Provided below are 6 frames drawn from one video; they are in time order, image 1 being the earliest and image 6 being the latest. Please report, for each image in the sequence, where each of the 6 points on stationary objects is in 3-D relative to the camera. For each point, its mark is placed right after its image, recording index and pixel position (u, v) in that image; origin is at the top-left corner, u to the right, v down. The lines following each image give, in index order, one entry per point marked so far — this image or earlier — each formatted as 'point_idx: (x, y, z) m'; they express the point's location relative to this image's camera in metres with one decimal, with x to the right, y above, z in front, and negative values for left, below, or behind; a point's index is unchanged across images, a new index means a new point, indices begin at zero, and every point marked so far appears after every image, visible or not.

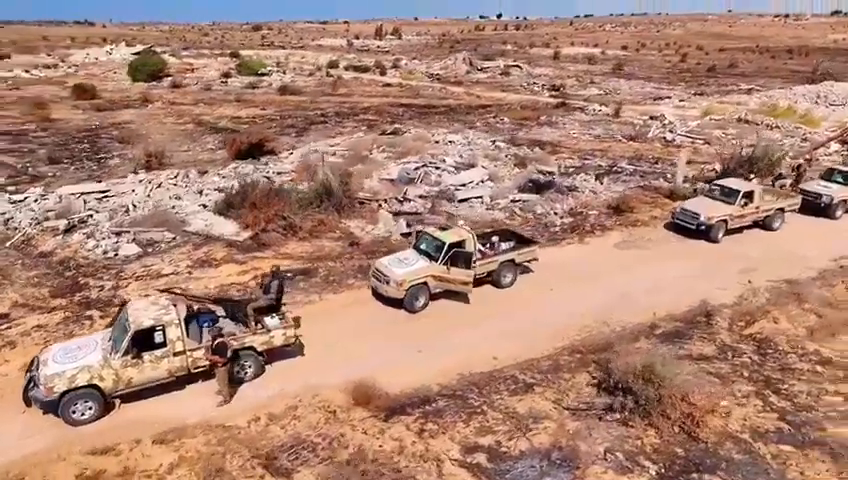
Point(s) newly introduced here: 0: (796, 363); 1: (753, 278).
0: (+7.0, -2.3, +11.1) m
1: (+8.6, -1.0, +15.3) m
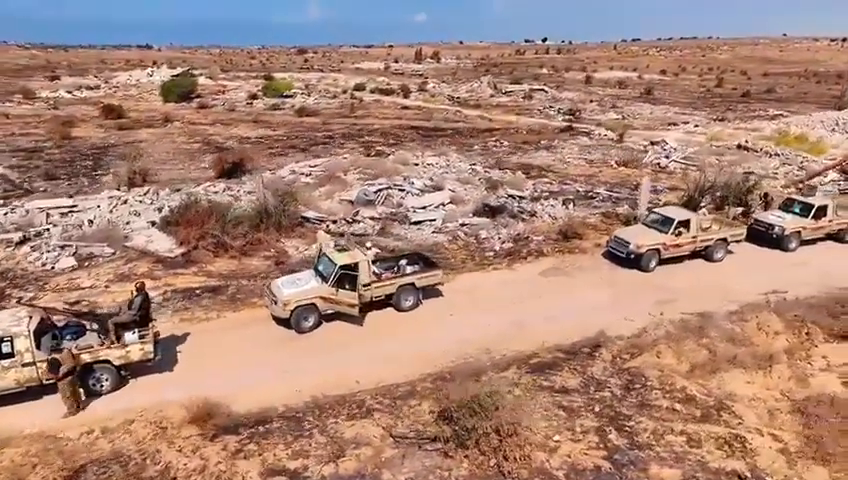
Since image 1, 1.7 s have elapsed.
0: (+4.2, -2.9, +10.7) m
1: (+6.1, -1.8, +14.8) m
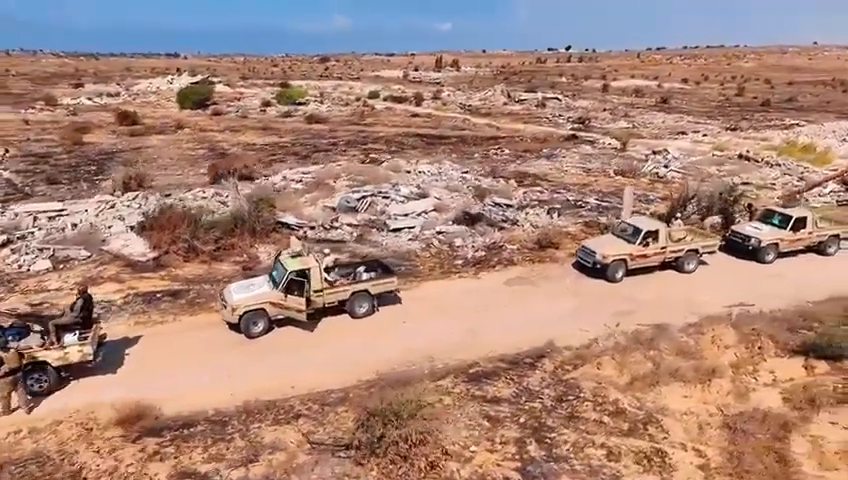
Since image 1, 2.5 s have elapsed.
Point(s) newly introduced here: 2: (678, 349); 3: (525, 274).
0: (+2.9, -3.1, +10.6) m
1: (+4.9, -2.0, +14.6) m
2: (+5.6, -2.4, +13.1) m
3: (+3.1, -1.1, +17.9) m
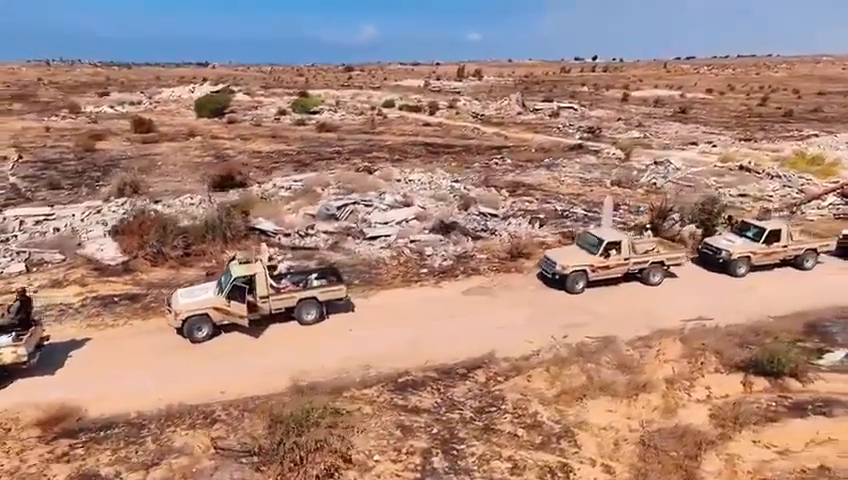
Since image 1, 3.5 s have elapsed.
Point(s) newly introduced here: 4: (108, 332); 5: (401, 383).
0: (+1.4, -3.3, +10.4) m
1: (+3.6, -2.3, +14.4) m
2: (+4.2, -2.7, +12.9) m
3: (+1.9, -1.4, +17.7) m
4: (-7.8, -2.3, +14.4) m
5: (-0.5, -2.9, +11.9) m
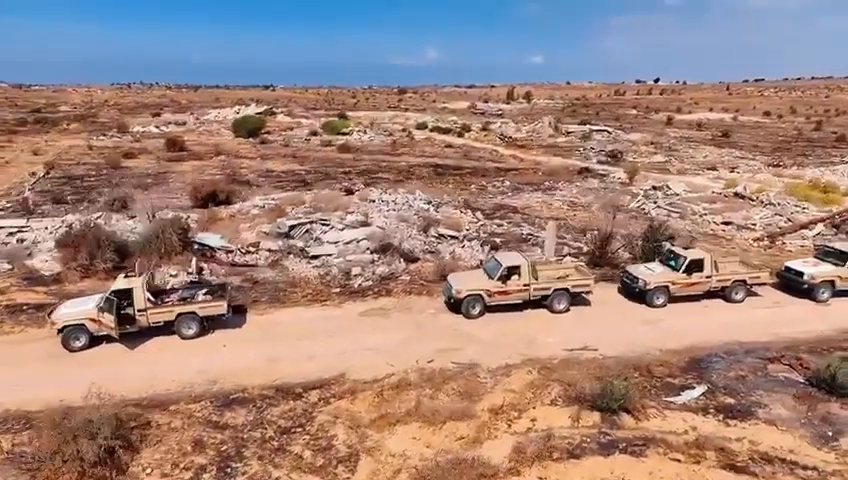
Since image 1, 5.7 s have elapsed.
0: (-2.2, -3.6, +10.4) m
1: (+0.3, -2.8, +14.2) m
2: (+0.8, -3.2, +12.6) m
3: (-1.0, -2.0, +17.7) m
4: (-11.0, -2.6, +15.2) m
5: (-4.0, -3.2, +12.0) m
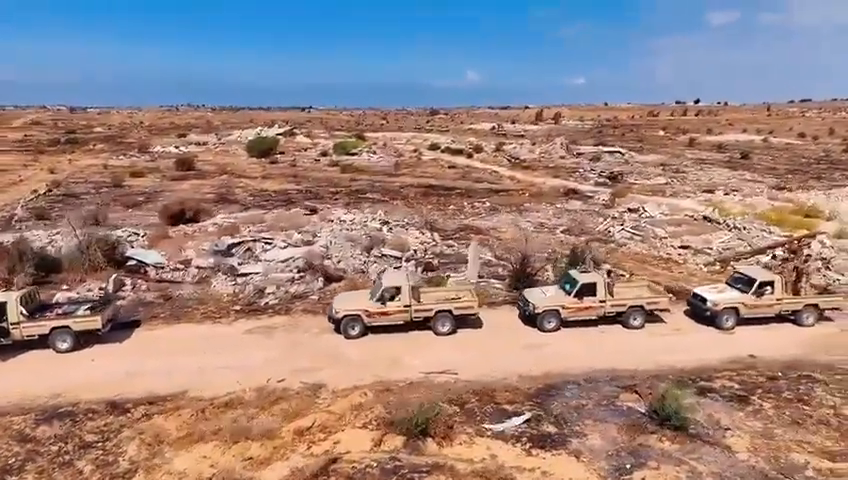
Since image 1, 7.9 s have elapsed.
0: (-6.0, -3.9, +10.5) m
1: (-3.3, -3.3, +14.2) m
2: (-2.8, -3.6, +12.5) m
3: (-4.4, -2.6, +17.7) m
4: (-14.5, -2.9, +15.9) m
5: (-7.6, -3.6, +12.2) m
